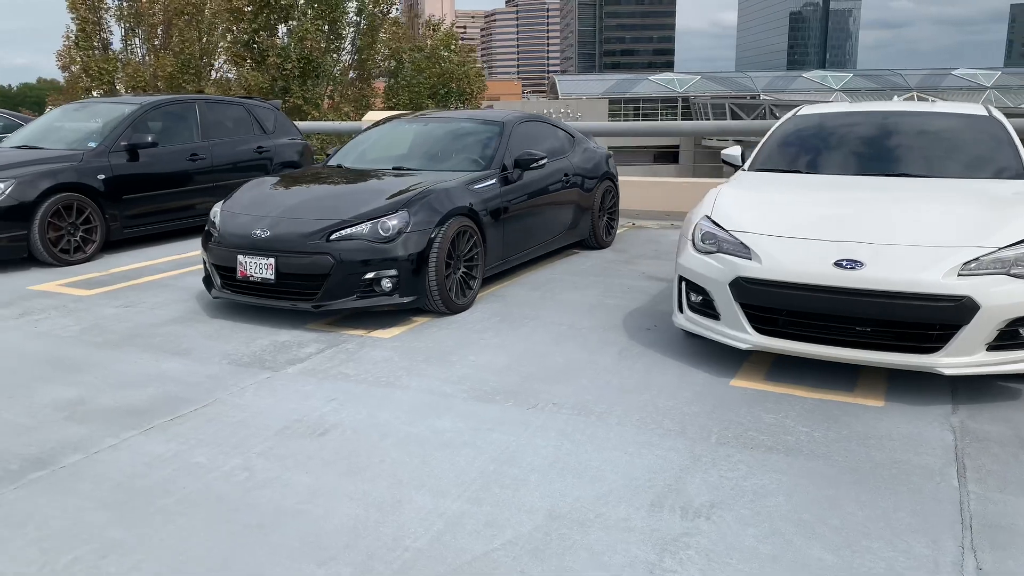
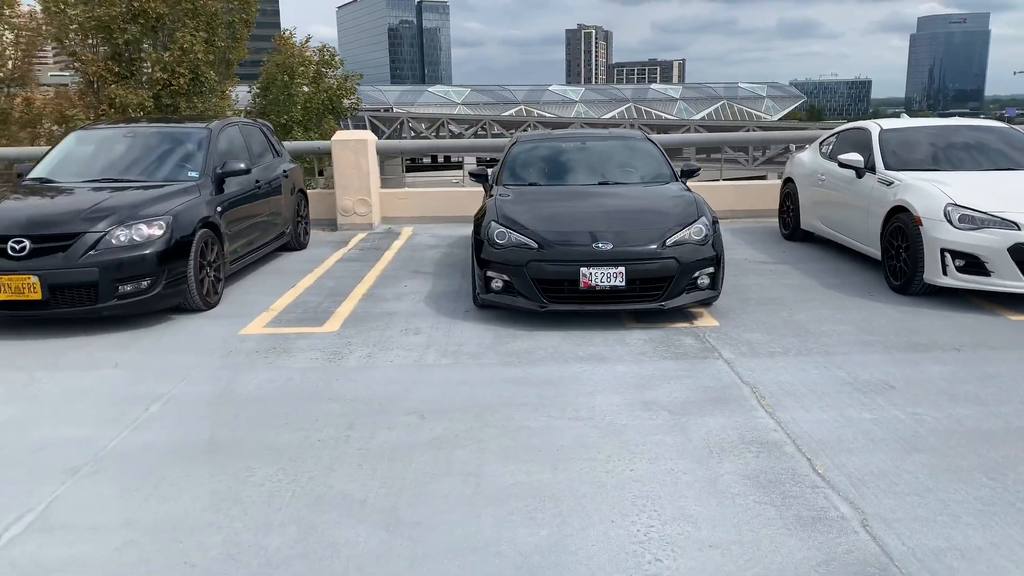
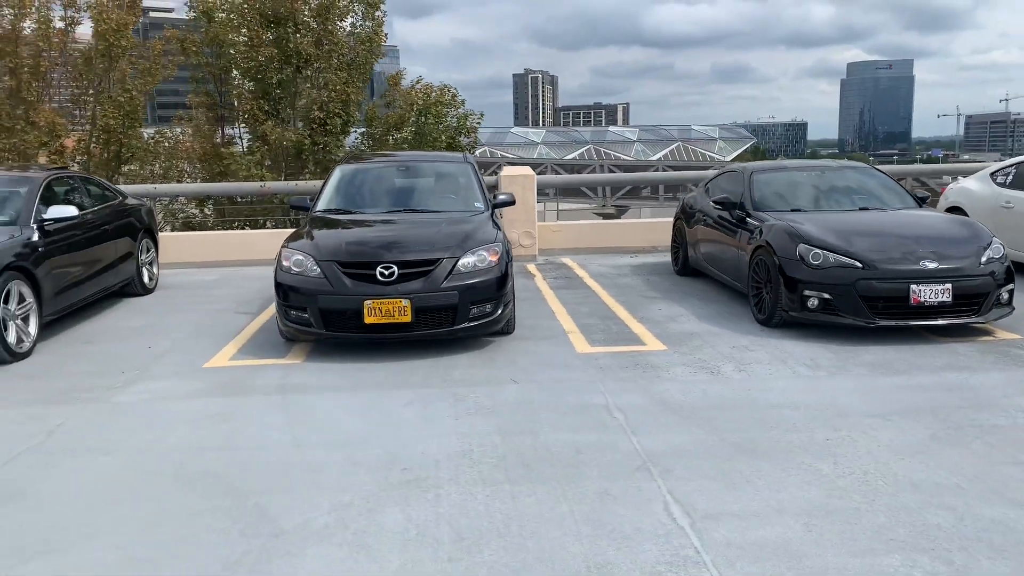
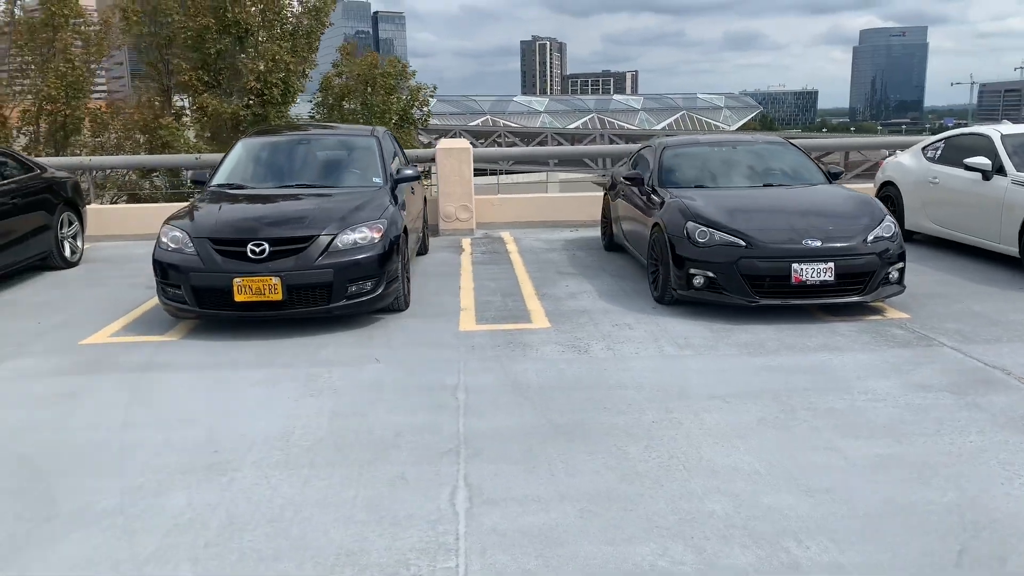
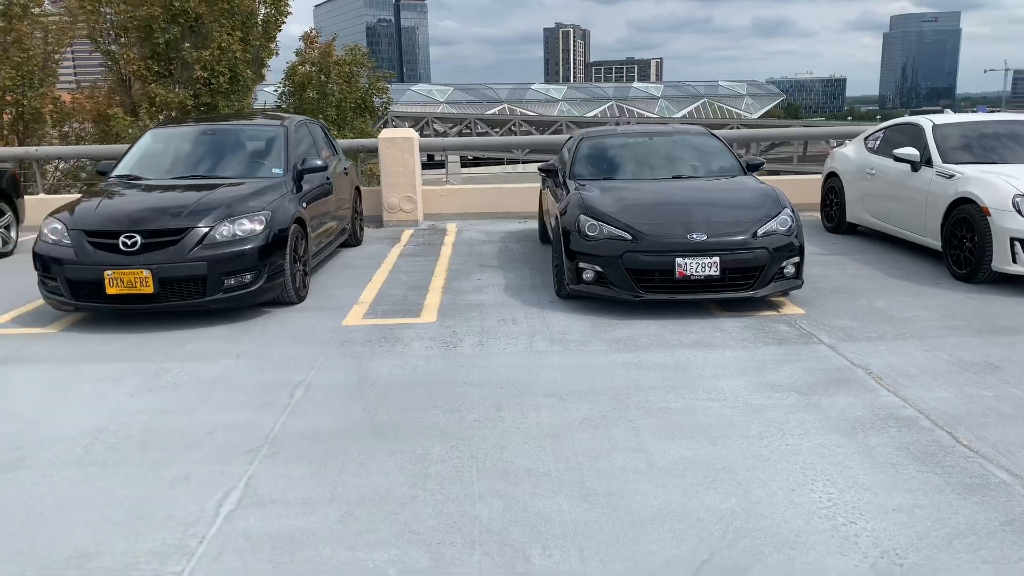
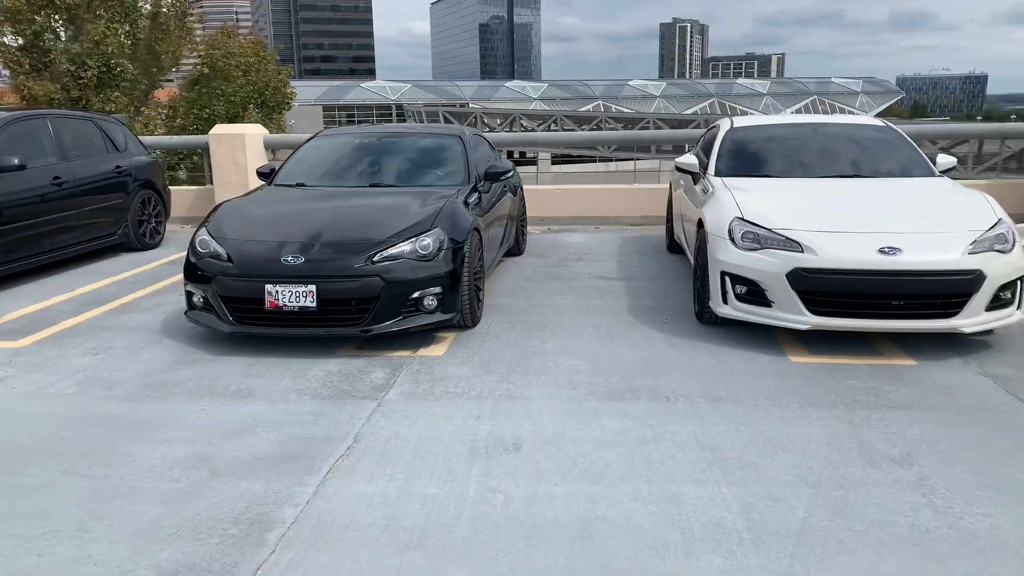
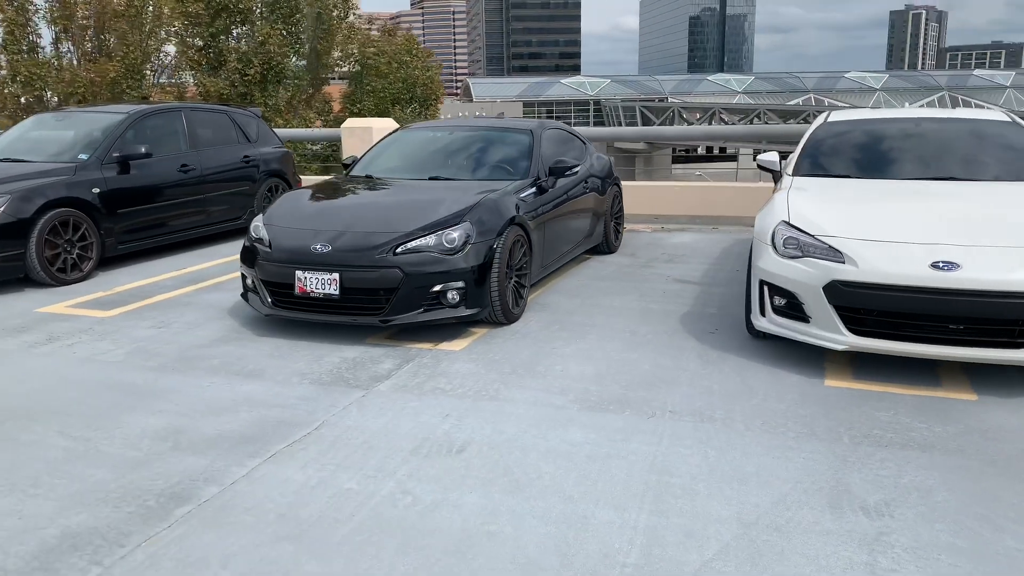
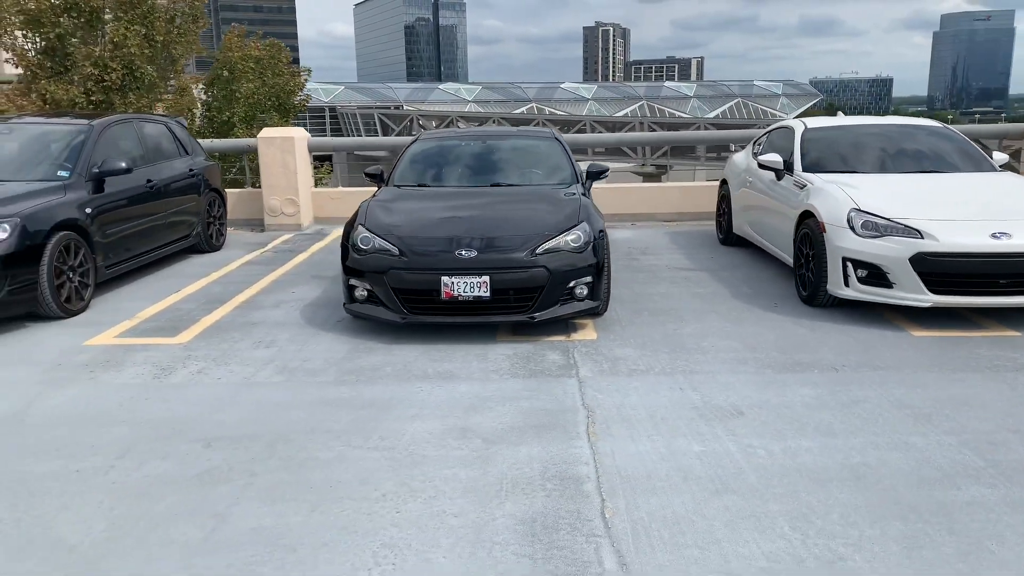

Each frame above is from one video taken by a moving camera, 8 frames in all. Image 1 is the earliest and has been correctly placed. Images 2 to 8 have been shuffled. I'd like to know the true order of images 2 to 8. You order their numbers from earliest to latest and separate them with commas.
7, 6, 8, 2, 5, 4, 3
